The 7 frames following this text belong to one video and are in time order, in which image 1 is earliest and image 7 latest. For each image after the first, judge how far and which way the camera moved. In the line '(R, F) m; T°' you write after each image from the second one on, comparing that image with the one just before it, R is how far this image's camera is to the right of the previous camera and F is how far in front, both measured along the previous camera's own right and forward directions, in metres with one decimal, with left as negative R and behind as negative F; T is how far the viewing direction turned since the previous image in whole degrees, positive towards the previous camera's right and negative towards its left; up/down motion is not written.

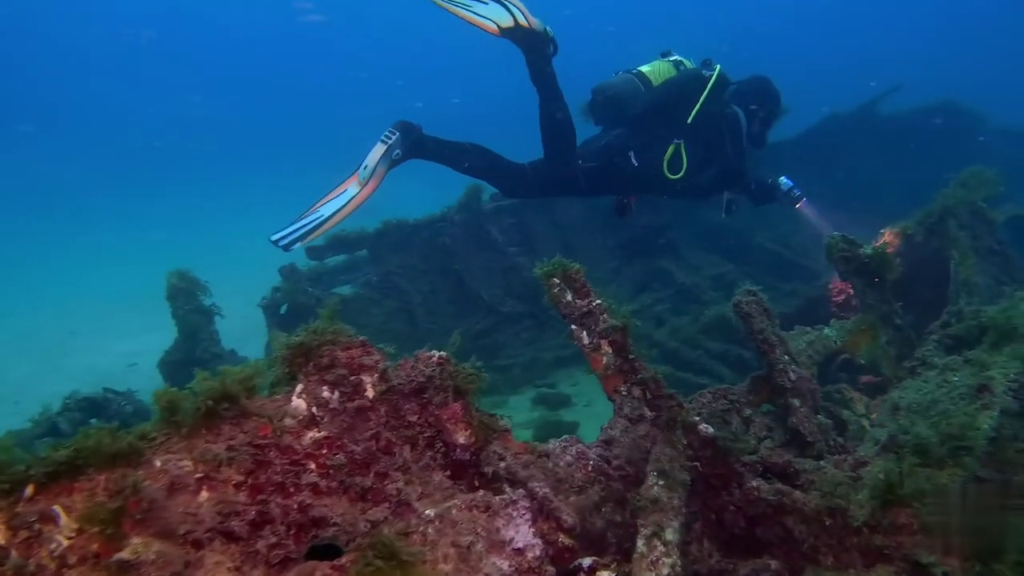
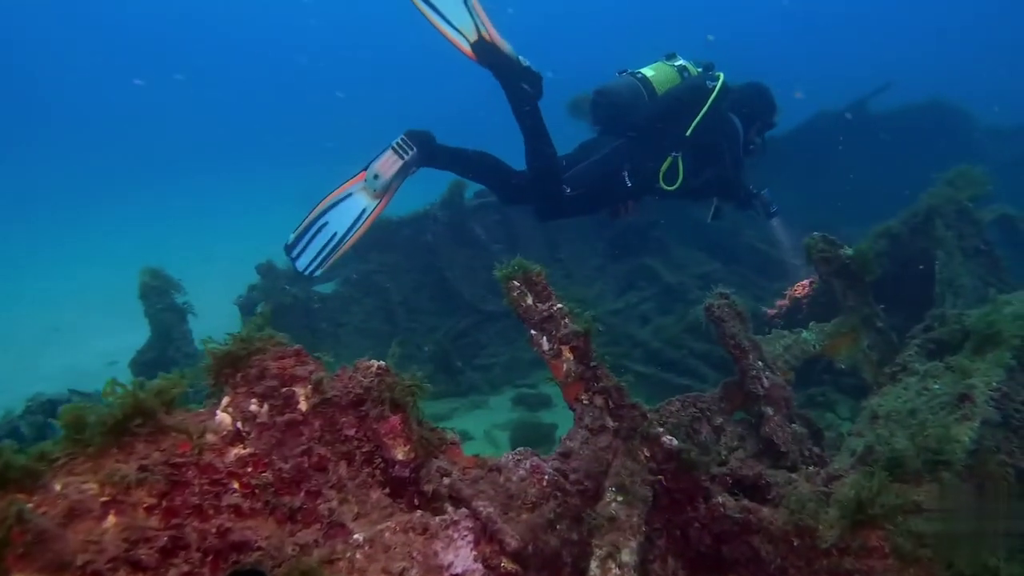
(+0.3, +0.2) m; 0°
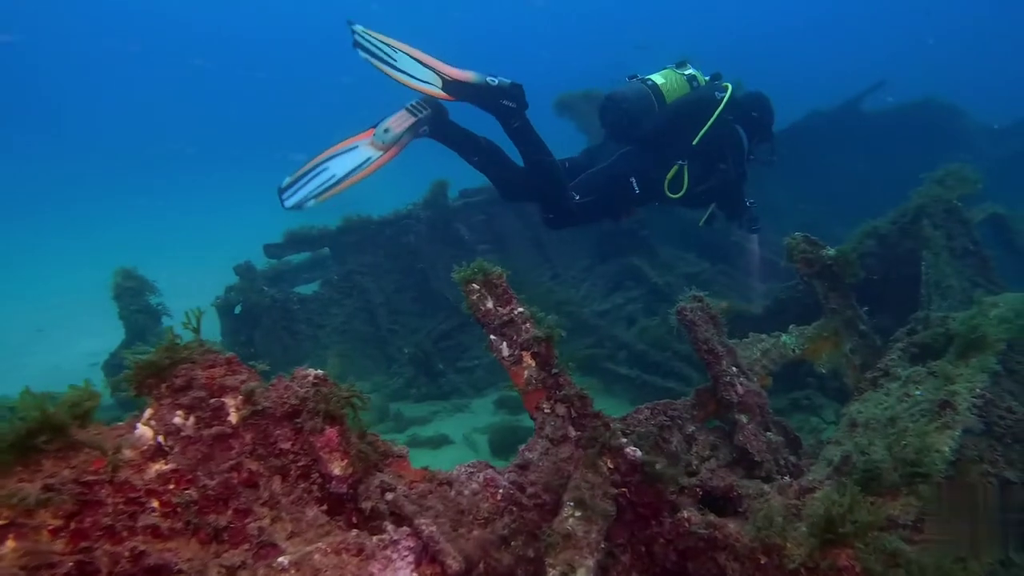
(+0.3, +0.2) m; 0°
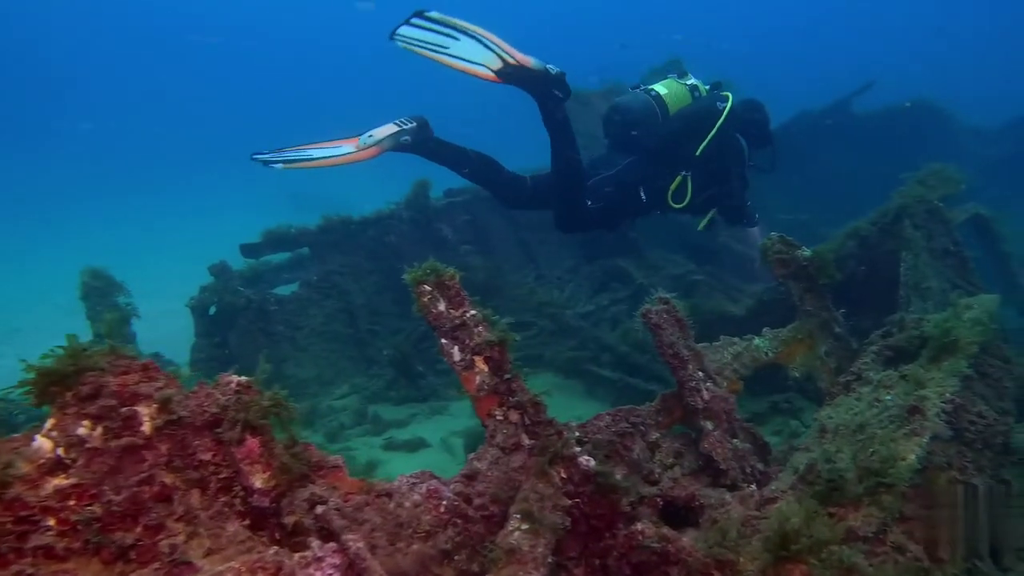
(+0.3, +0.1) m; 0°
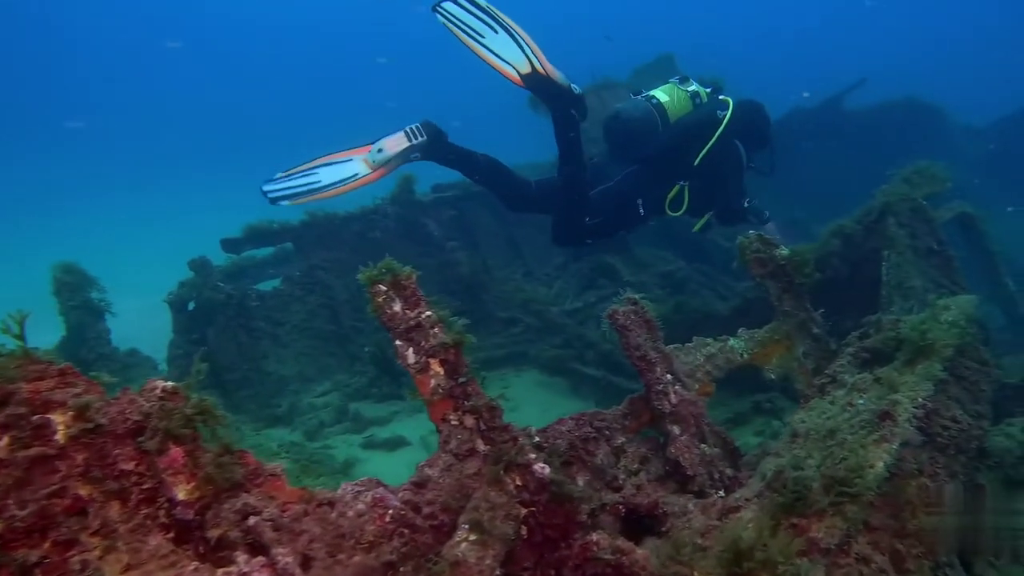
(+0.3, +0.1) m; 0°
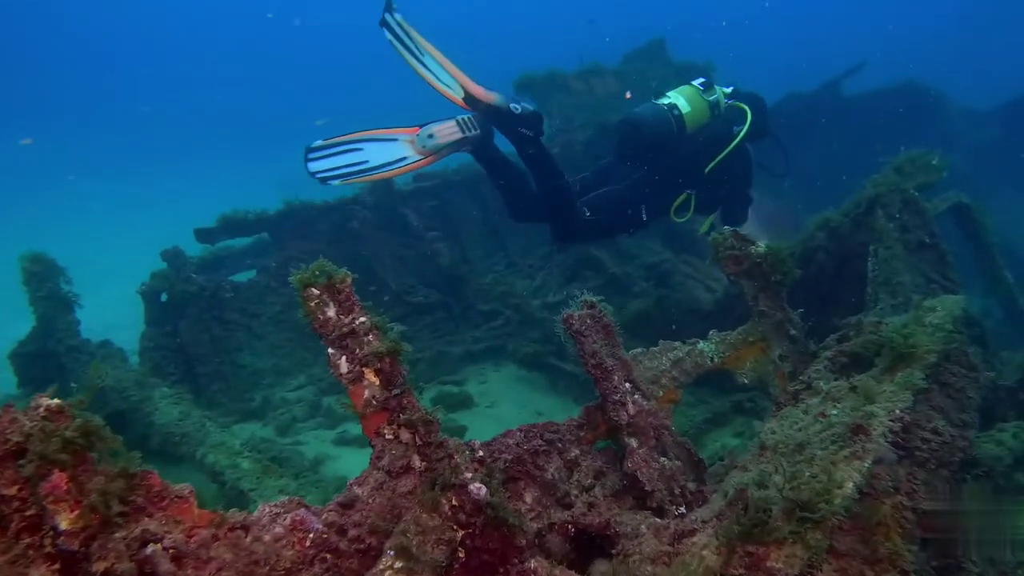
(+0.3, +0.2) m; 0°
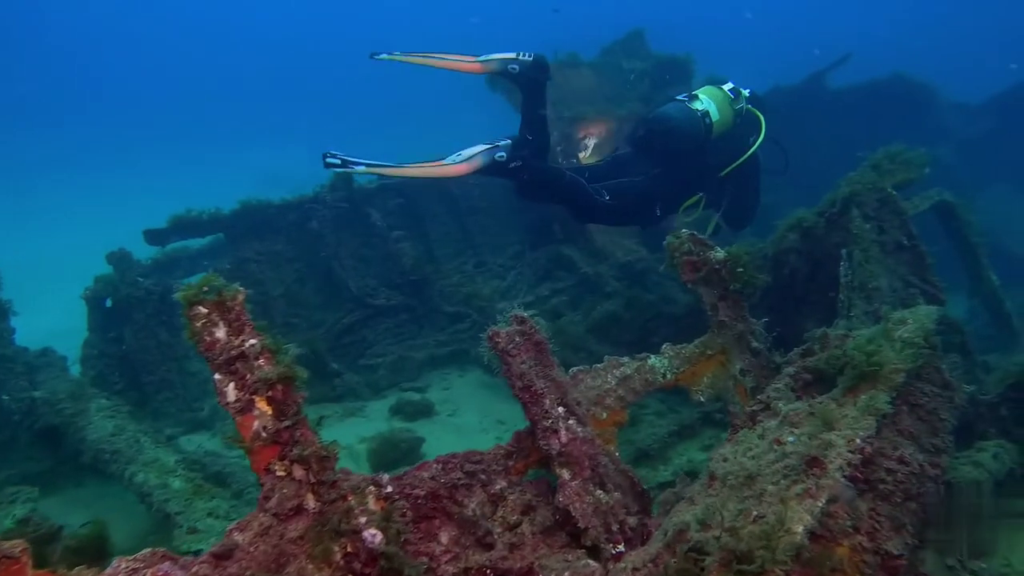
(+0.4, +0.4) m; +1°
